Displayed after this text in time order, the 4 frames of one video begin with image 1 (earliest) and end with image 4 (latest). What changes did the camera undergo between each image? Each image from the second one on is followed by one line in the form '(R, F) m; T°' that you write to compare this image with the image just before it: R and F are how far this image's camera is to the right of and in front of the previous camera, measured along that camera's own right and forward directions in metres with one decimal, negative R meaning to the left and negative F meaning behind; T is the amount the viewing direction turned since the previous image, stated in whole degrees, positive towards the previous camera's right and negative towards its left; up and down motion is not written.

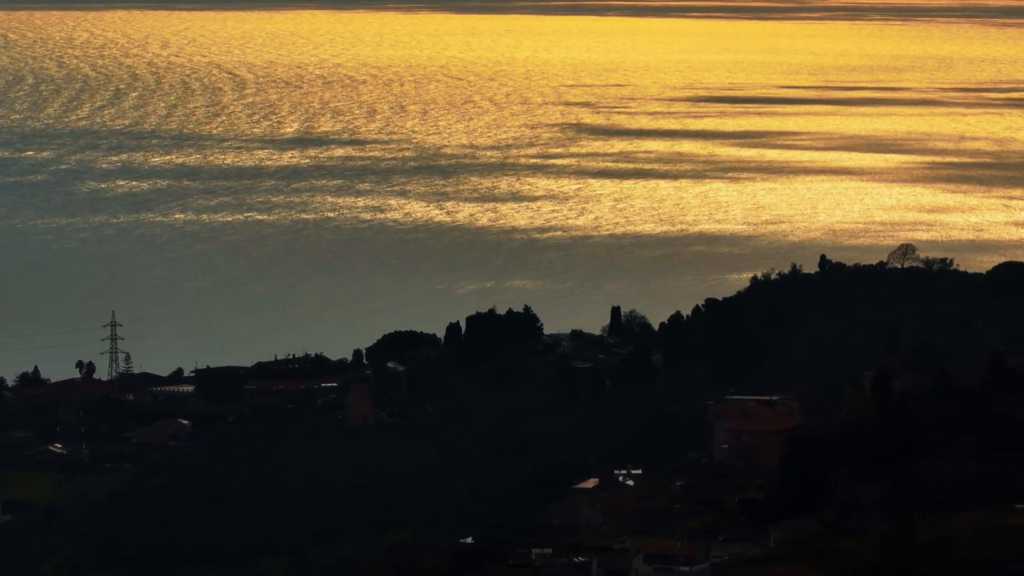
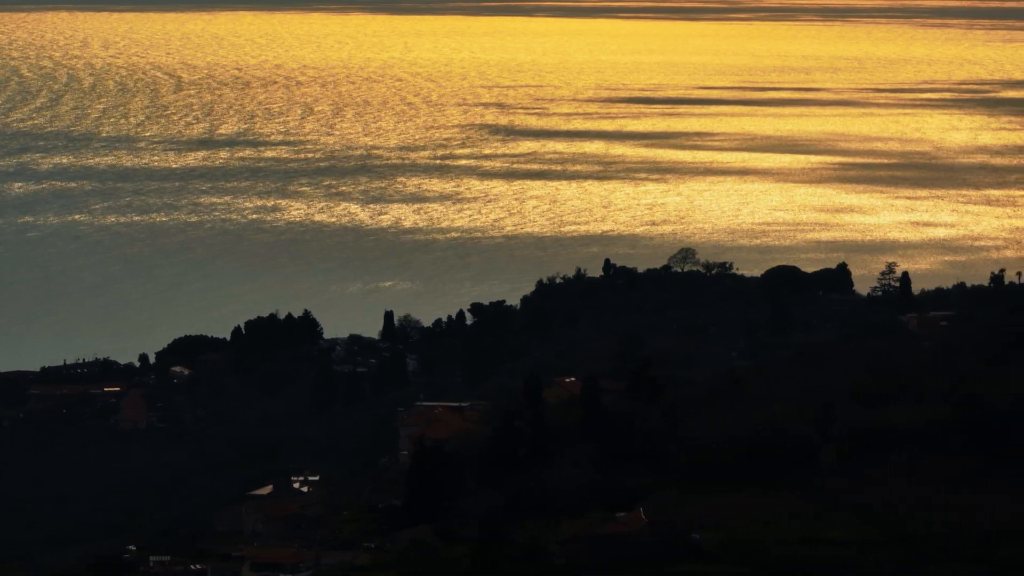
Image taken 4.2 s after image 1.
(+2.5, 0.0) m; -1°
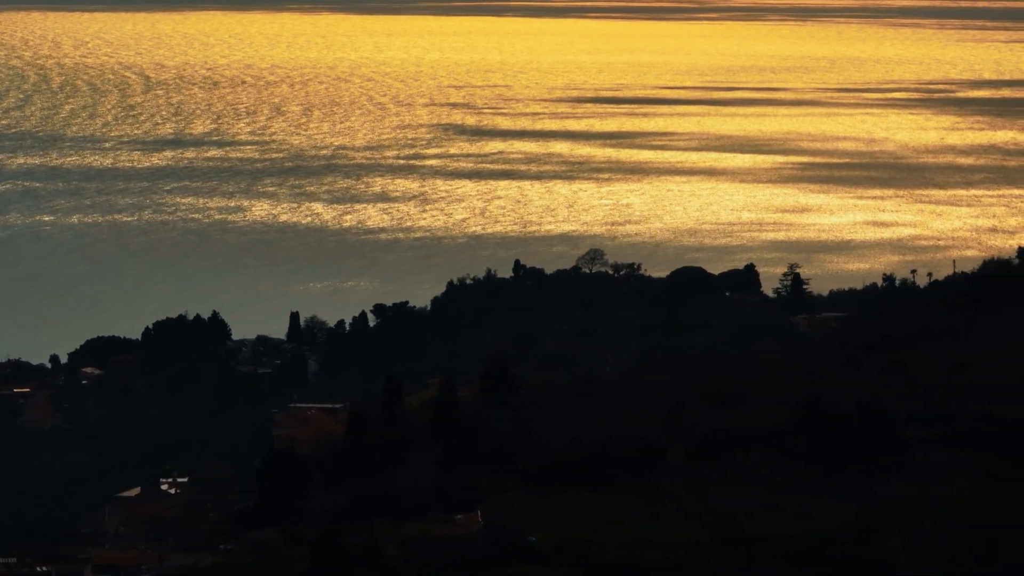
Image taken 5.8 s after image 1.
(+1.0, 0.0) m; 0°
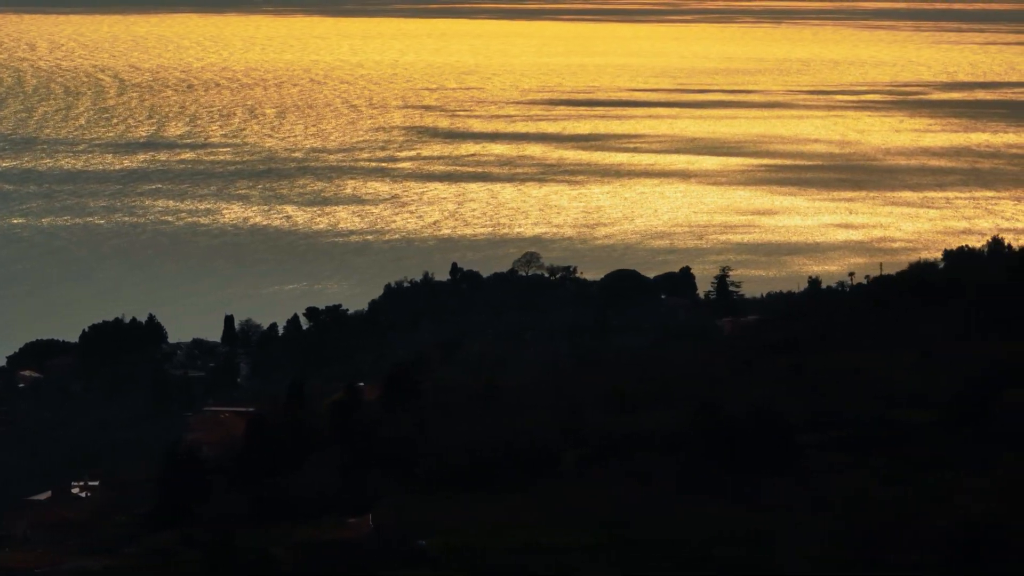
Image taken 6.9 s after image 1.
(+0.6, 0.0) m; 0°
